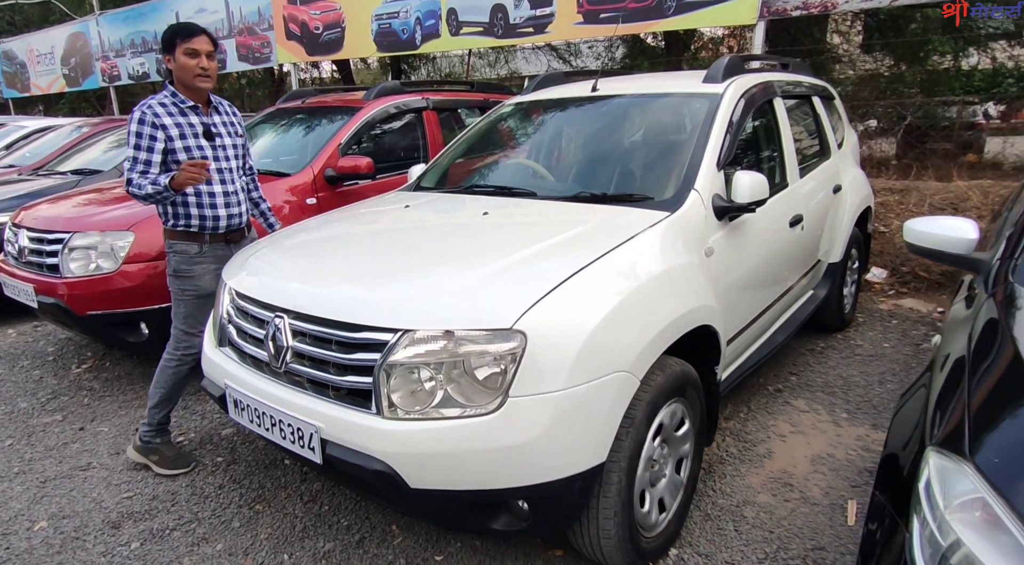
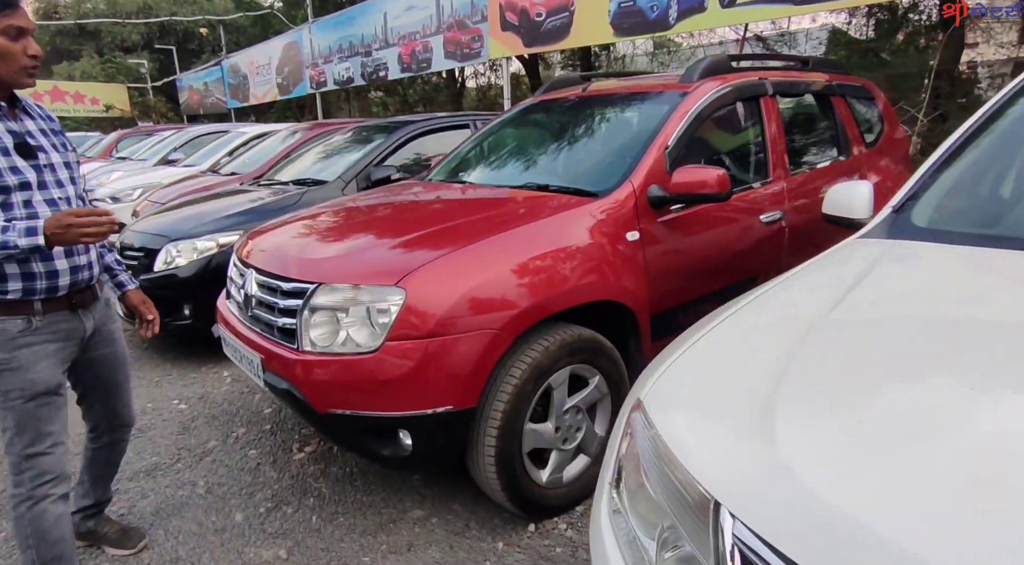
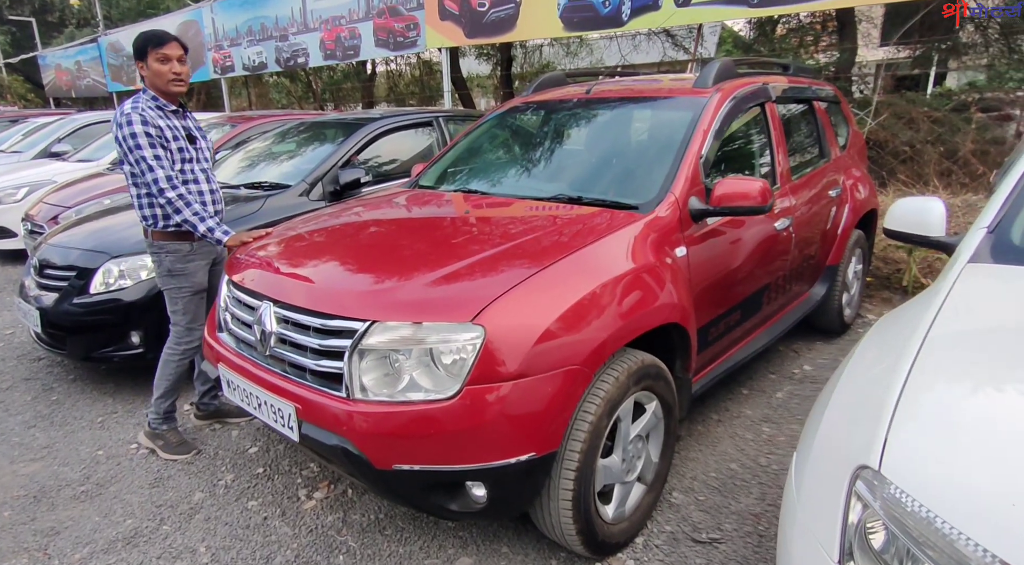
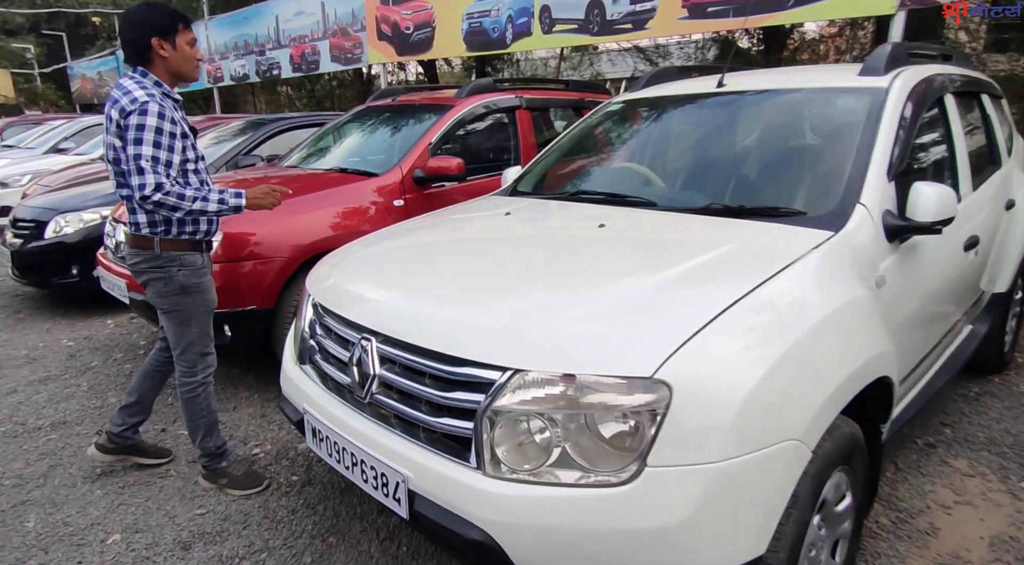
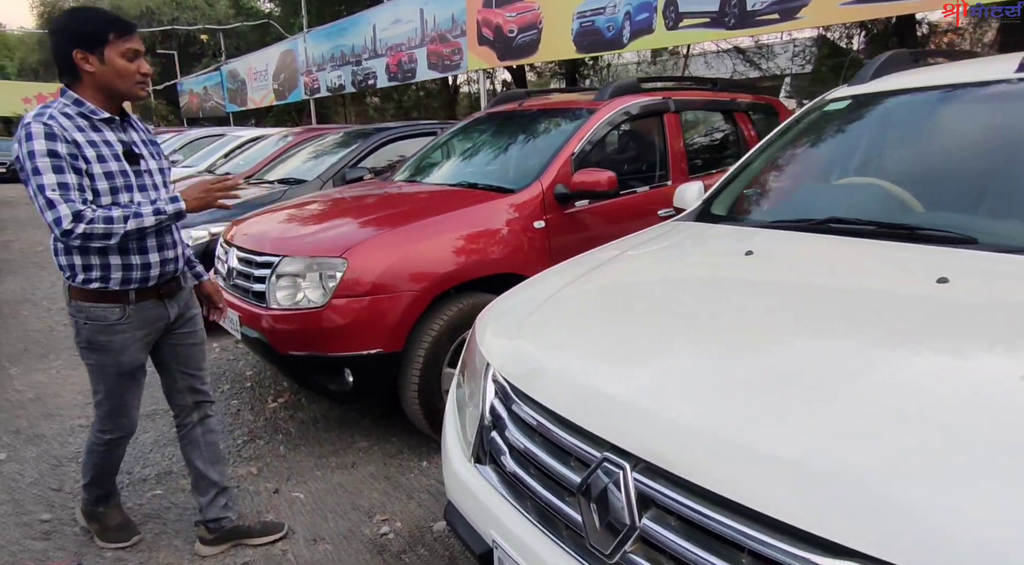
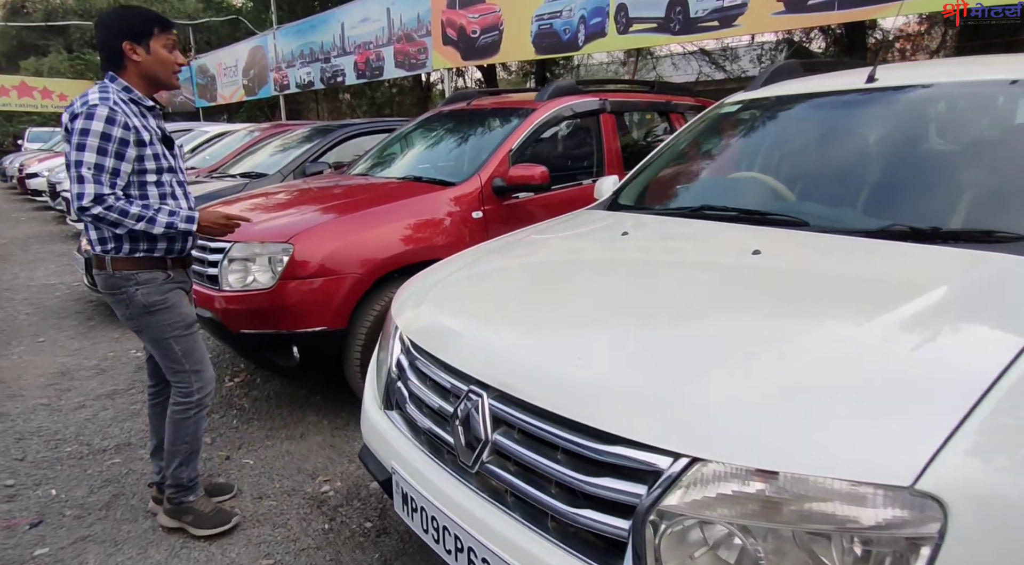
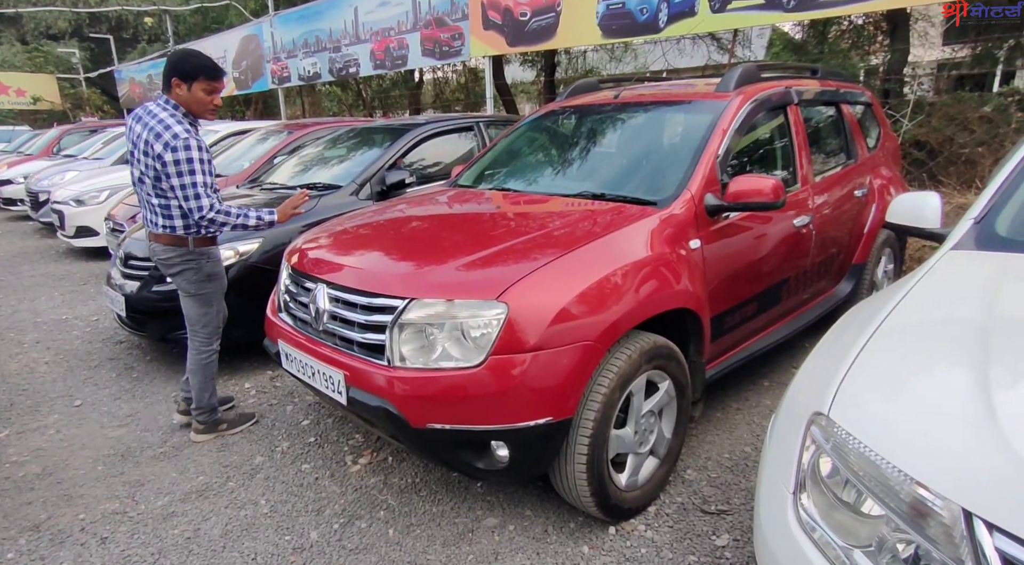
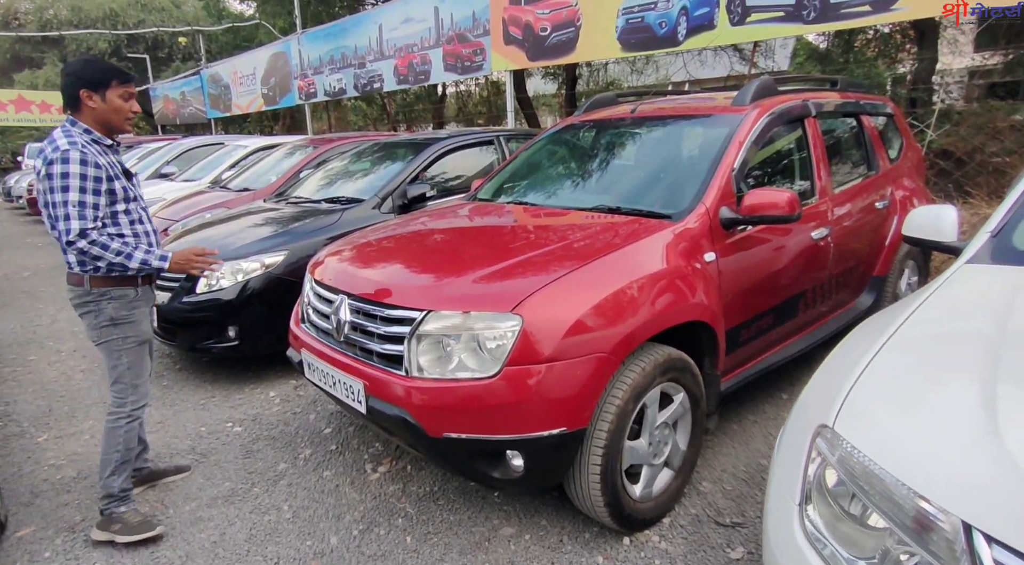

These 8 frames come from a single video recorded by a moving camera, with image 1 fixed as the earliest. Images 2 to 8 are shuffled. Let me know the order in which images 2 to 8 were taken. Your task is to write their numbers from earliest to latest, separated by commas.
4, 6, 5, 2, 8, 7, 3
